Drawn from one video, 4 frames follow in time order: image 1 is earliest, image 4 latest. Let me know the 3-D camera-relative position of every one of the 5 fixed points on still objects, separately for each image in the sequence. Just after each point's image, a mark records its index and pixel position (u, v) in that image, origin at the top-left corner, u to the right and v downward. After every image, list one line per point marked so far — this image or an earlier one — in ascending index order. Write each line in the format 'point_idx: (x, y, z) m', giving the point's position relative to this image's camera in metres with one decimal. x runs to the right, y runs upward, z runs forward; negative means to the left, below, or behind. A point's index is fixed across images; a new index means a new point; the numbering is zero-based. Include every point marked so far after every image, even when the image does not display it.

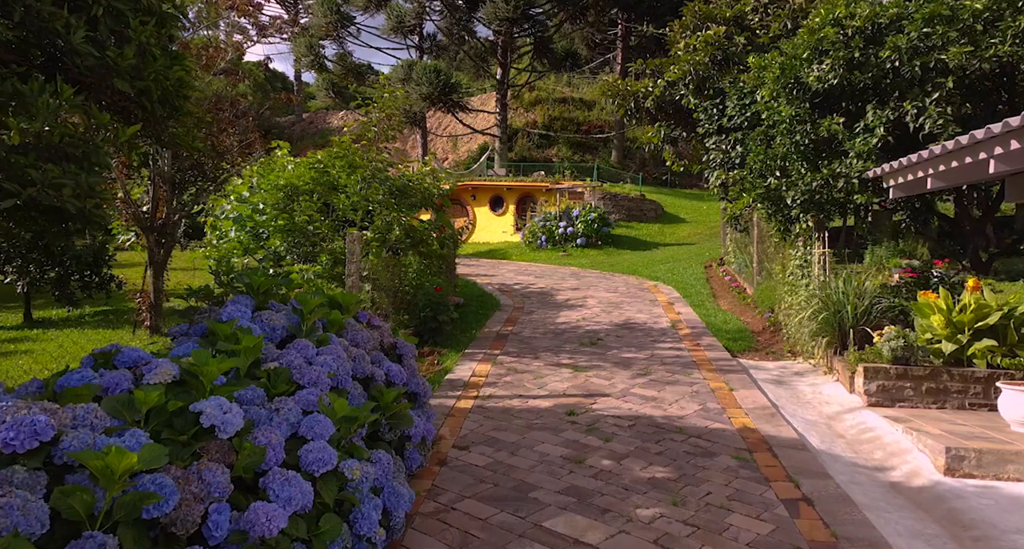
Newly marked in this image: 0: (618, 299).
0: (+1.5, -0.4, +10.8) m
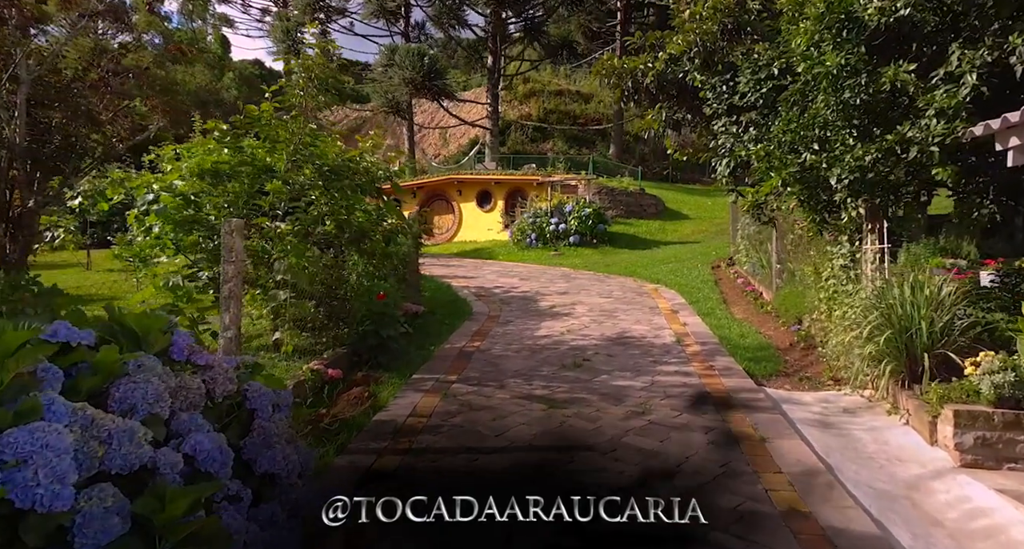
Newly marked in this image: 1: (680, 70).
0: (+1.2, -0.4, +9.2) m
1: (+2.1, +2.5, +9.3) m
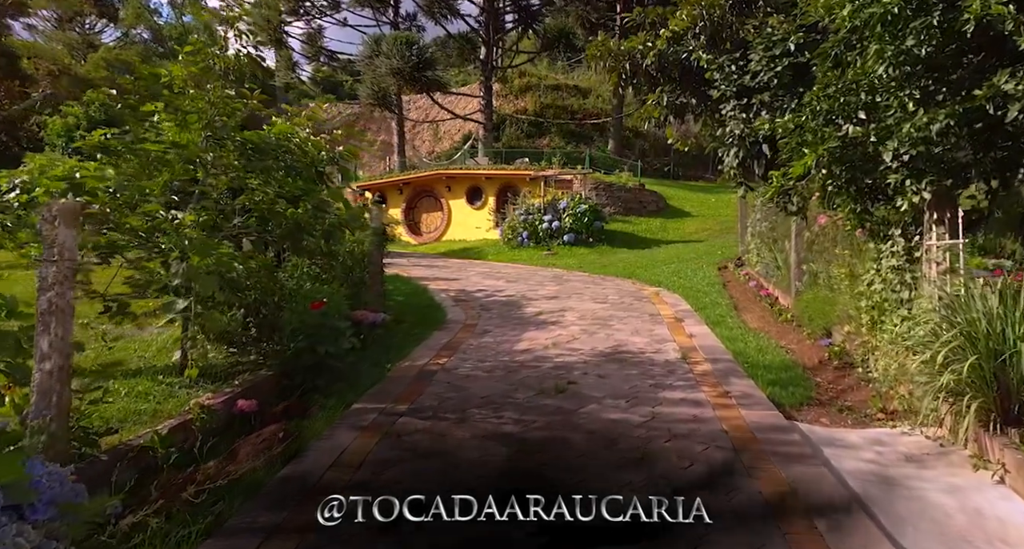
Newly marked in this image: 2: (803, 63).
0: (+1.0, -0.4, +8.0) m
1: (+1.9, +2.5, +8.1) m
2: (+2.8, +2.0, +7.2) m
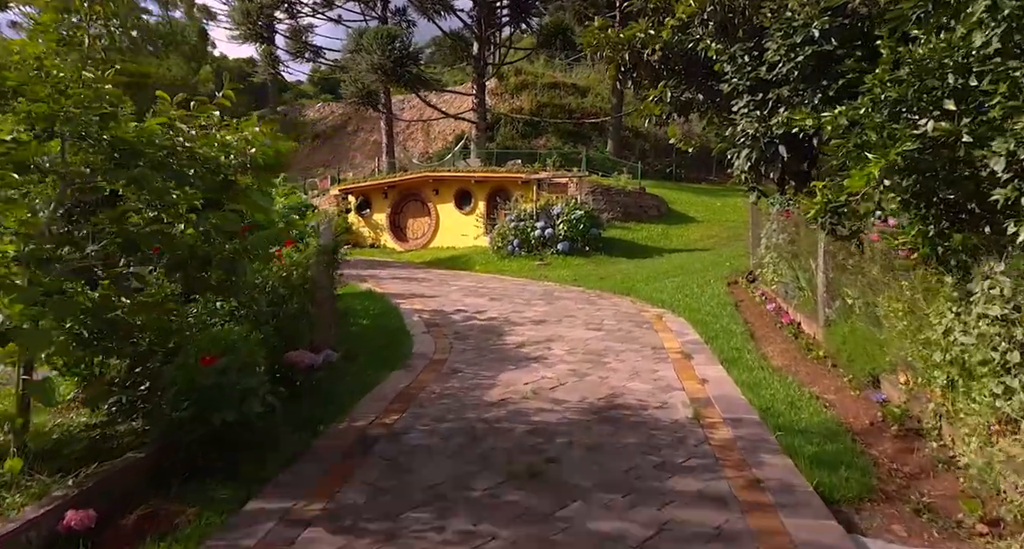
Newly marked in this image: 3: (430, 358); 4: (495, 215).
0: (+0.8, -0.7, +6.8) m
1: (+1.7, +2.3, +6.8) m
2: (+2.6, +1.8, +6.0) m
3: (-0.7, -0.7, +6.5) m
4: (-0.4, +1.4, +17.6) m
